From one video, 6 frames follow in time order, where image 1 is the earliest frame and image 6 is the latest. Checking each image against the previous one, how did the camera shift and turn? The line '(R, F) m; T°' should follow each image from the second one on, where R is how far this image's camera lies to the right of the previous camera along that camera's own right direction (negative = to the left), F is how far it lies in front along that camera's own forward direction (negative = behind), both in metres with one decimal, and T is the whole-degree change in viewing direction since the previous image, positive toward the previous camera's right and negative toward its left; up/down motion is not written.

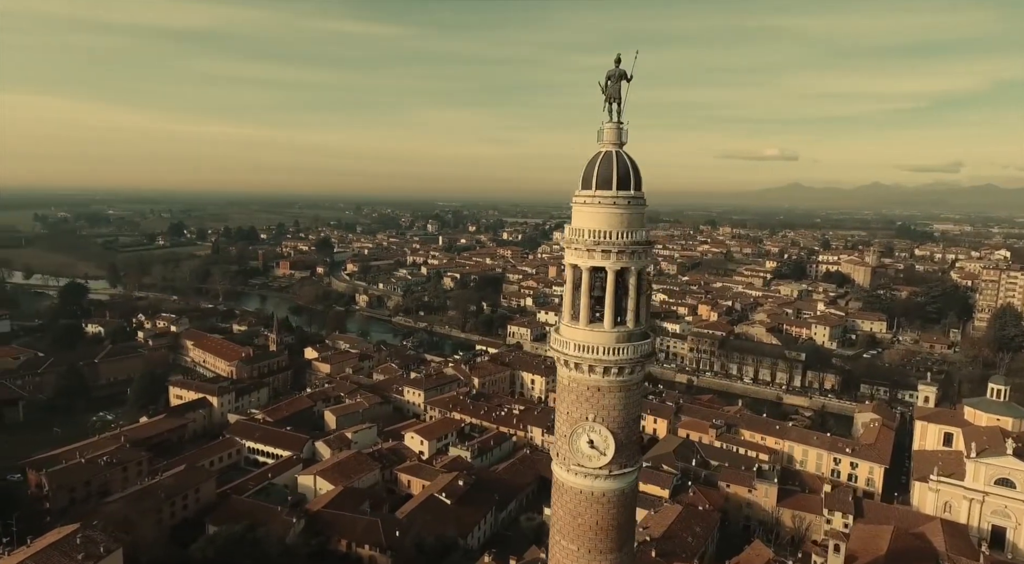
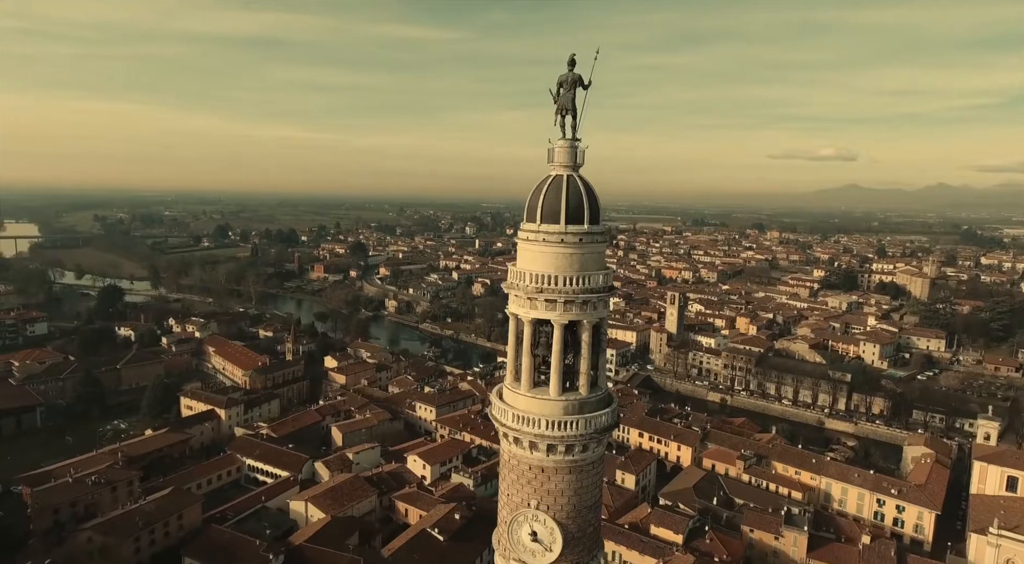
(+1.1, +1.6) m; -4°
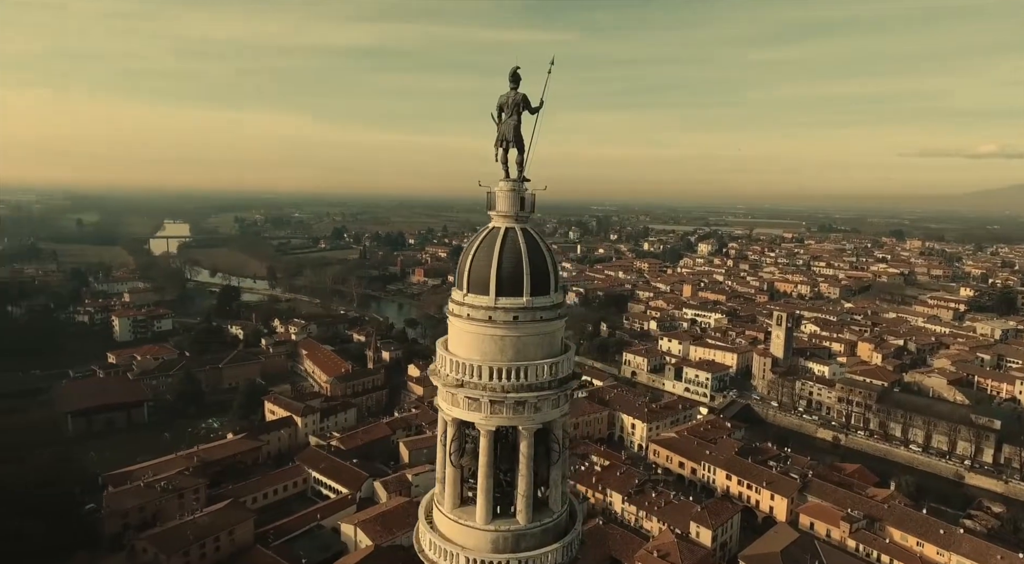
(+1.4, +2.0) m; -10°
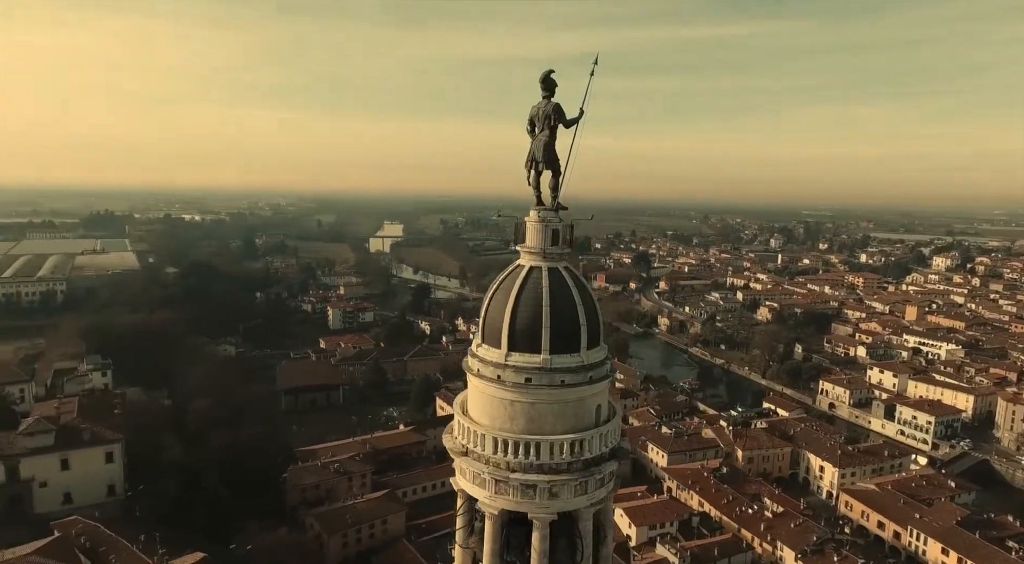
(+0.9, +1.7) m; -16°
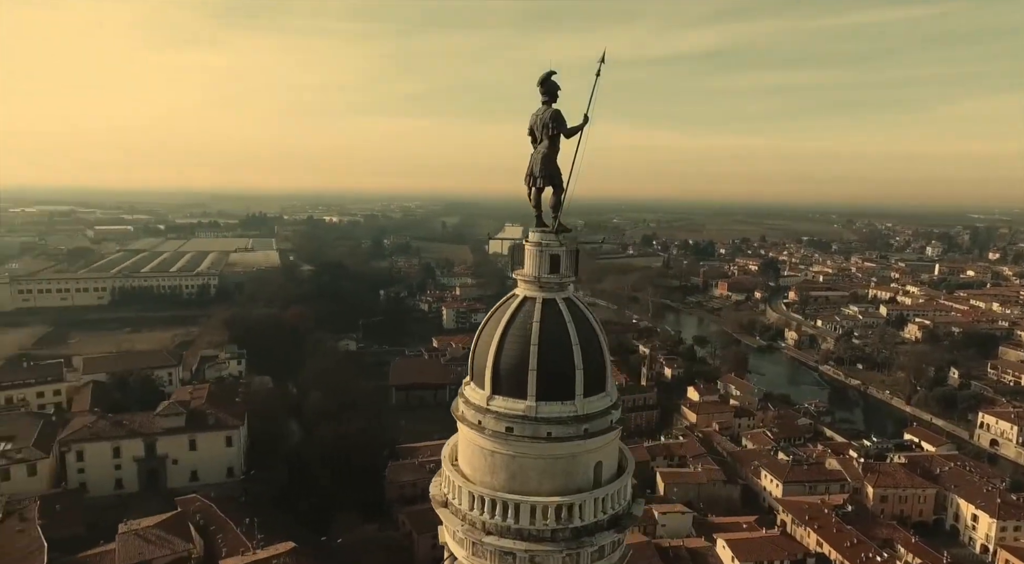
(+1.0, +1.3) m; -11°
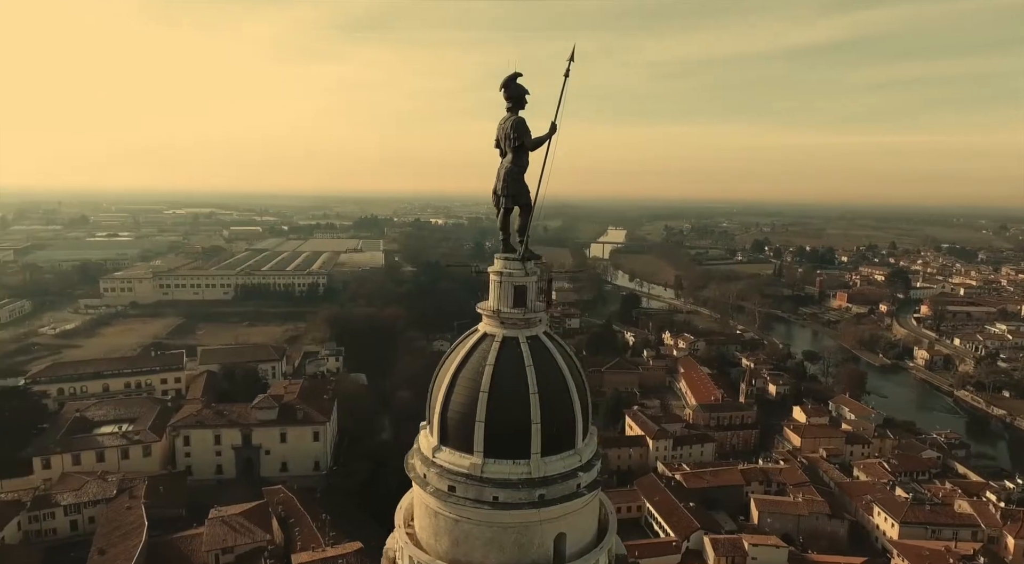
(+0.9, +1.4) m; -9°
